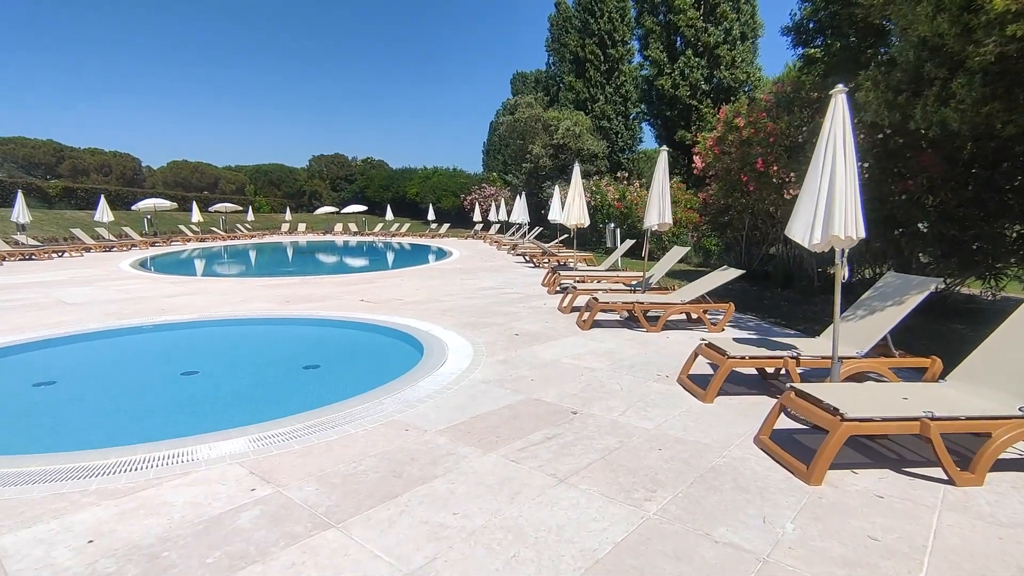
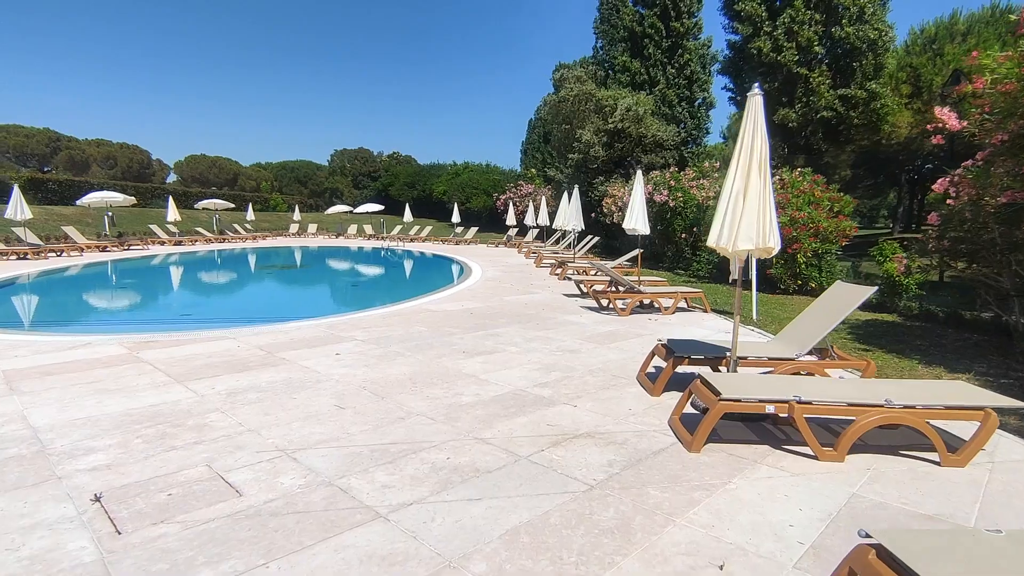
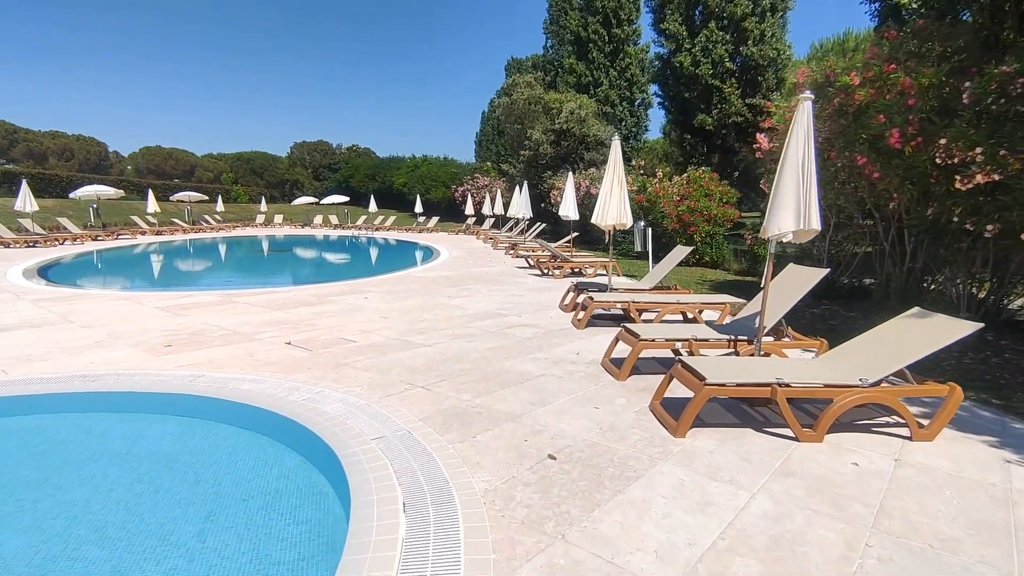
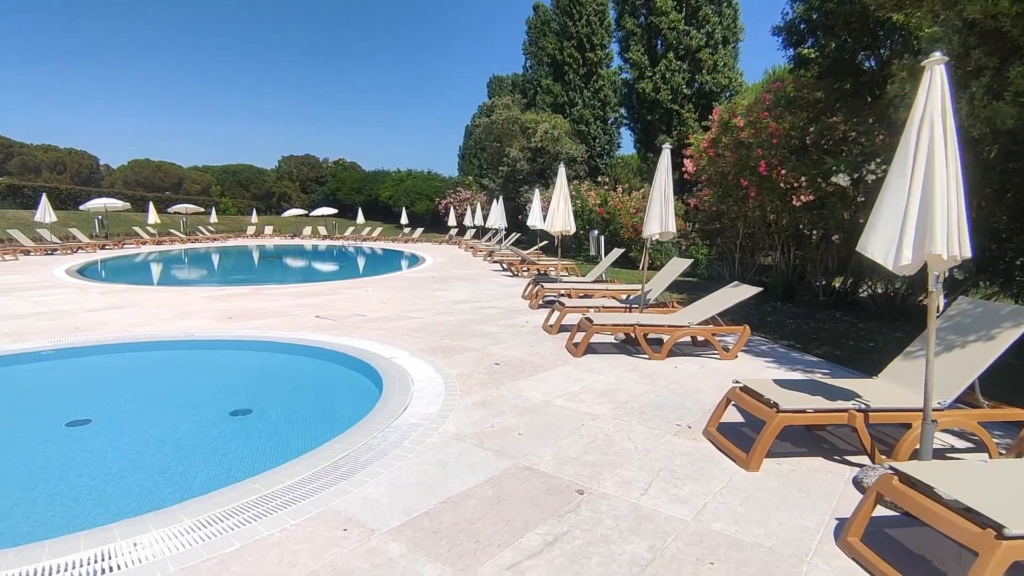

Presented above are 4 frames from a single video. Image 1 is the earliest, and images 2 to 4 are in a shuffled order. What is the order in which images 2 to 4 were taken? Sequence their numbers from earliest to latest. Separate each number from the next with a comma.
4, 3, 2
